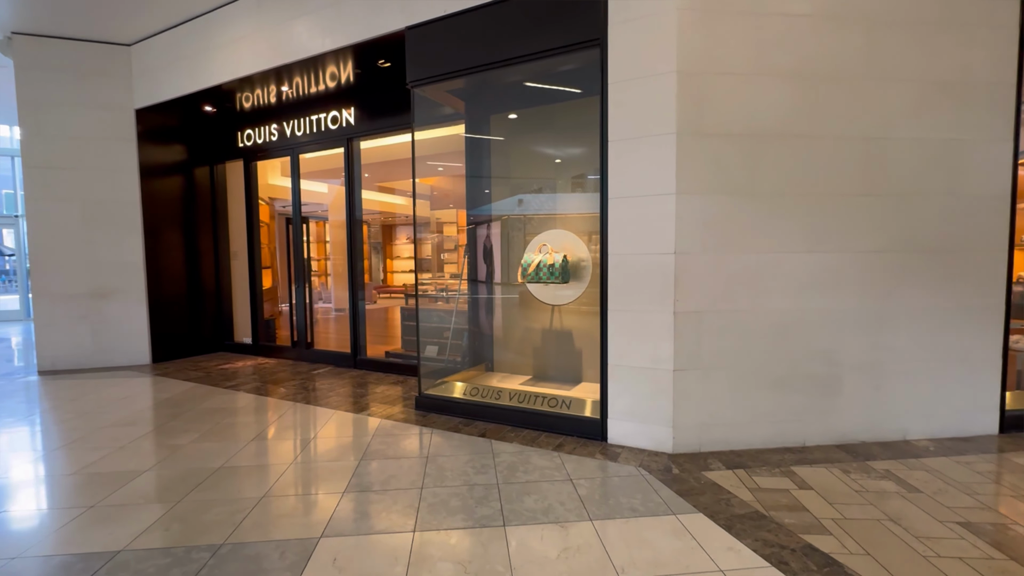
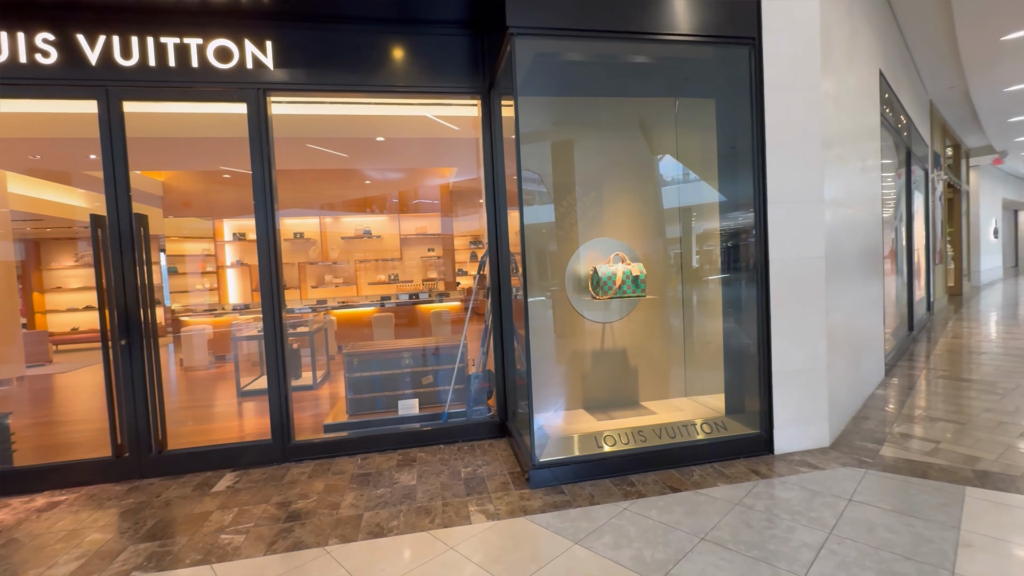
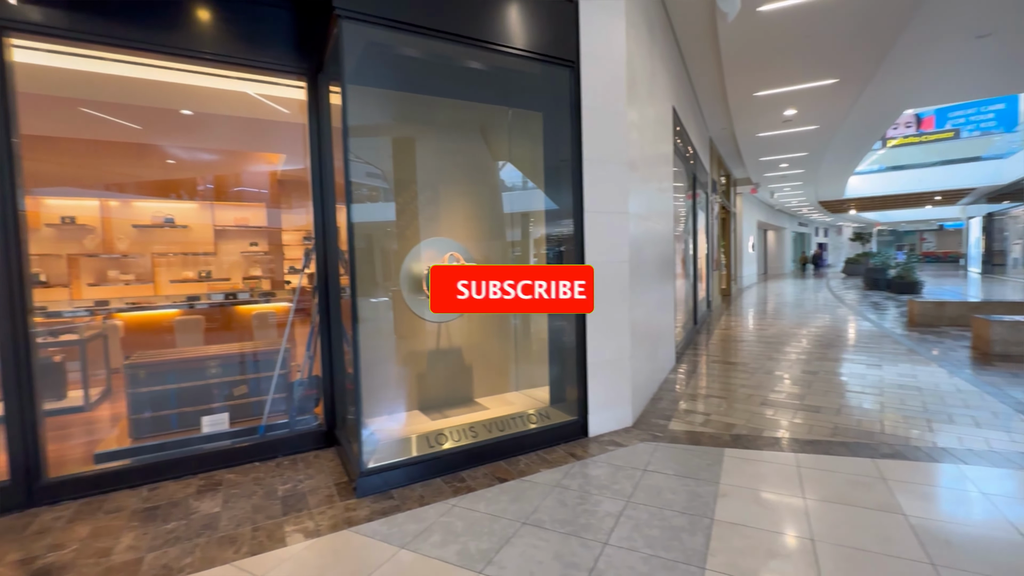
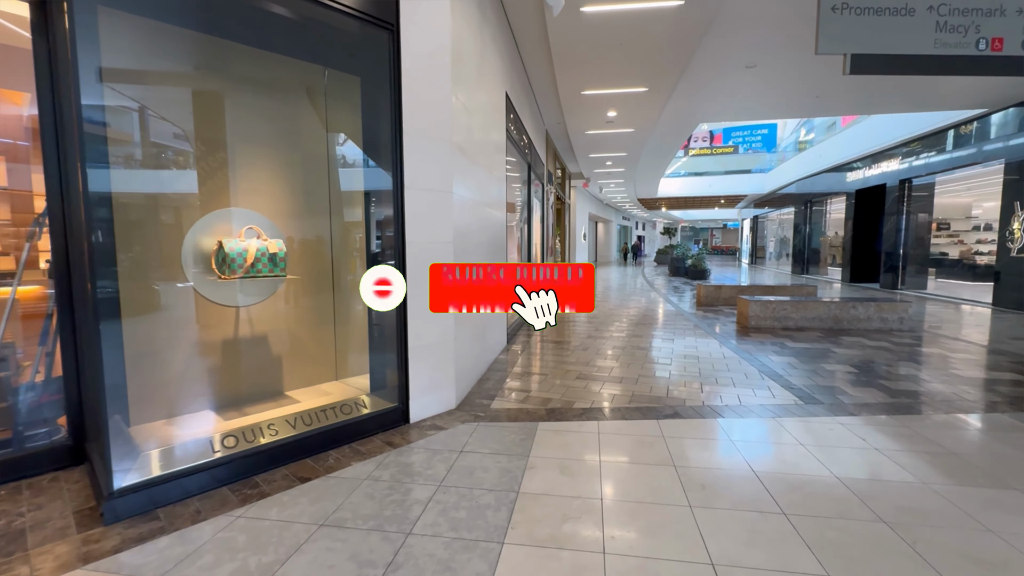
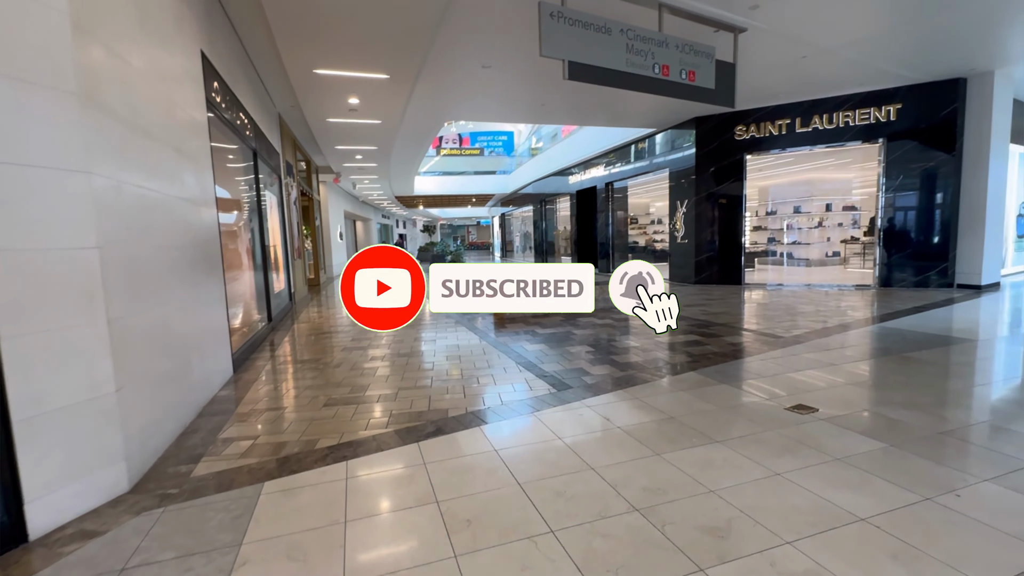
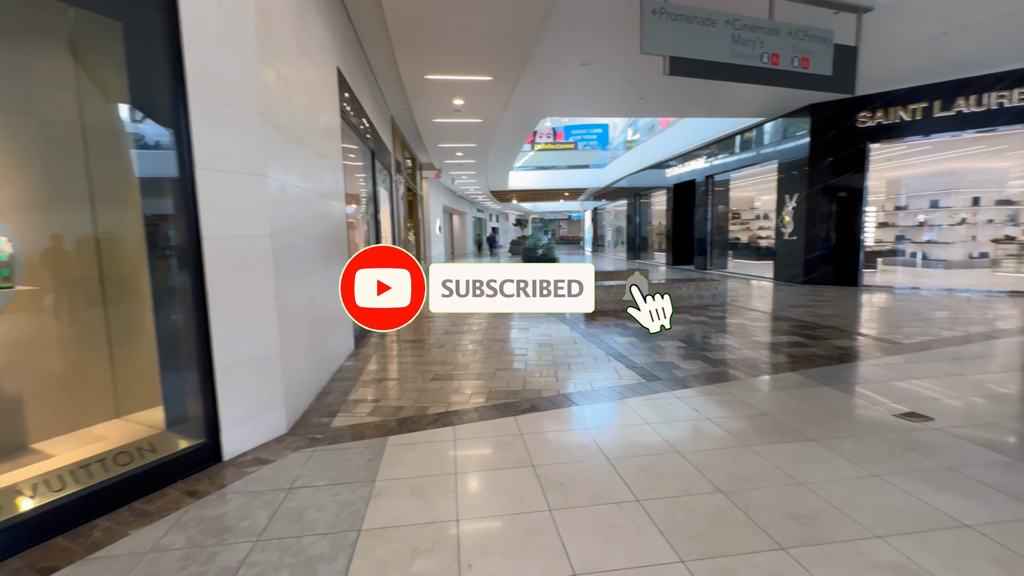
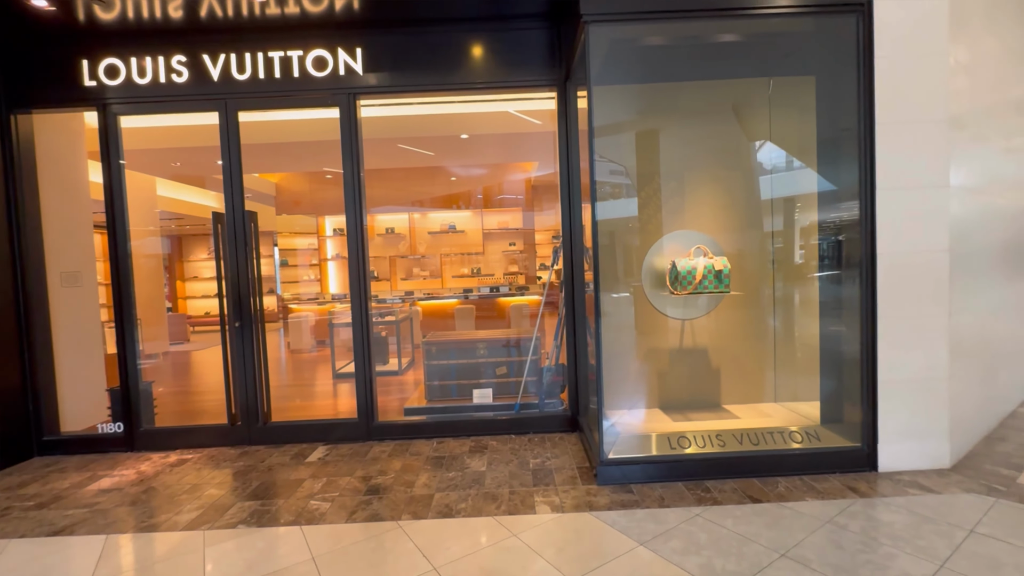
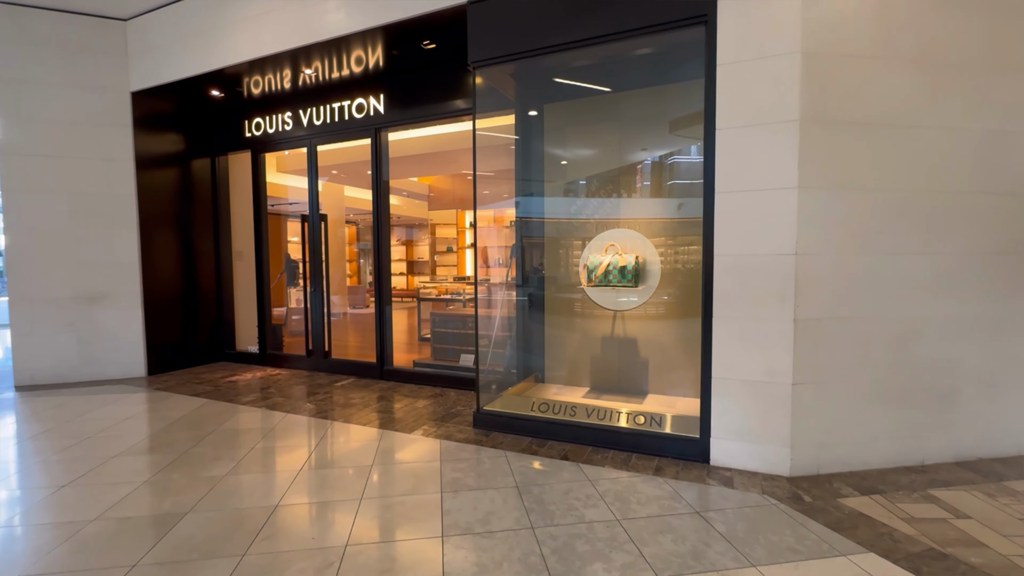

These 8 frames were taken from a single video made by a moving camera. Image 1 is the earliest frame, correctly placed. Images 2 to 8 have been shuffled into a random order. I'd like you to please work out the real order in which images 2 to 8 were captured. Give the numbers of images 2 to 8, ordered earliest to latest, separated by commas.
8, 7, 2, 3, 4, 6, 5
